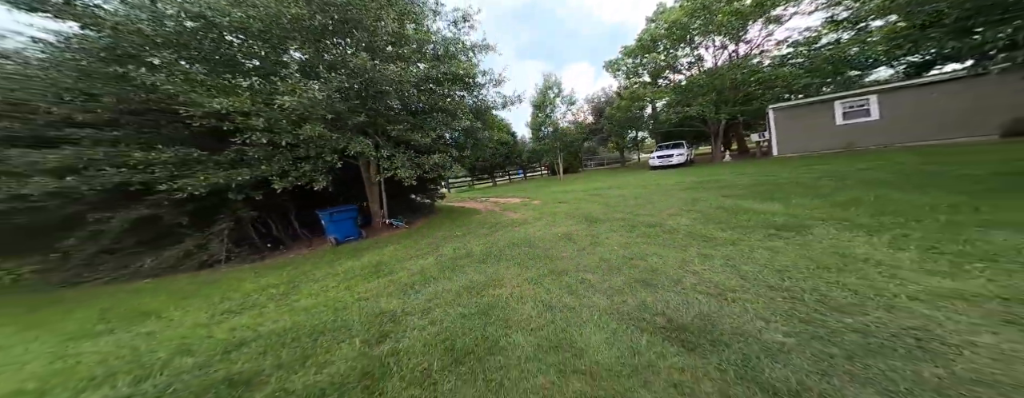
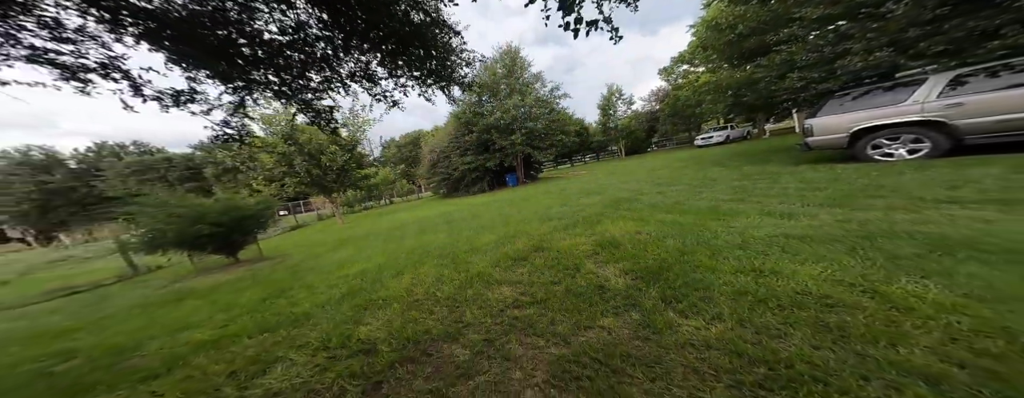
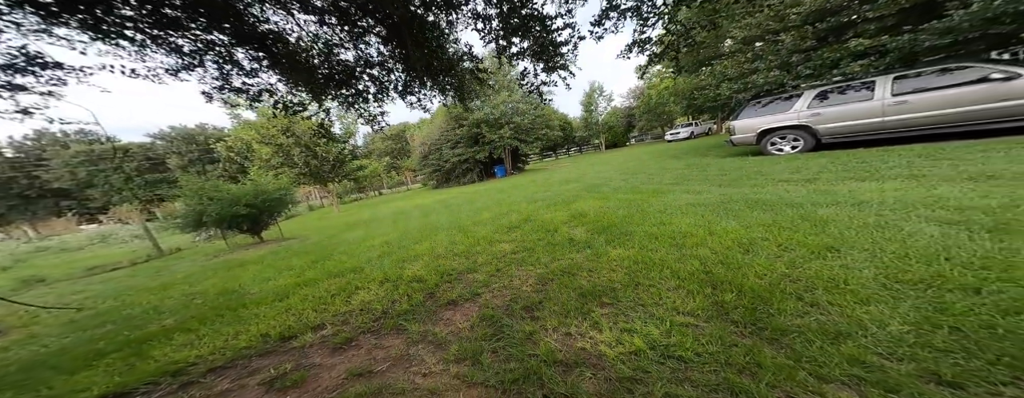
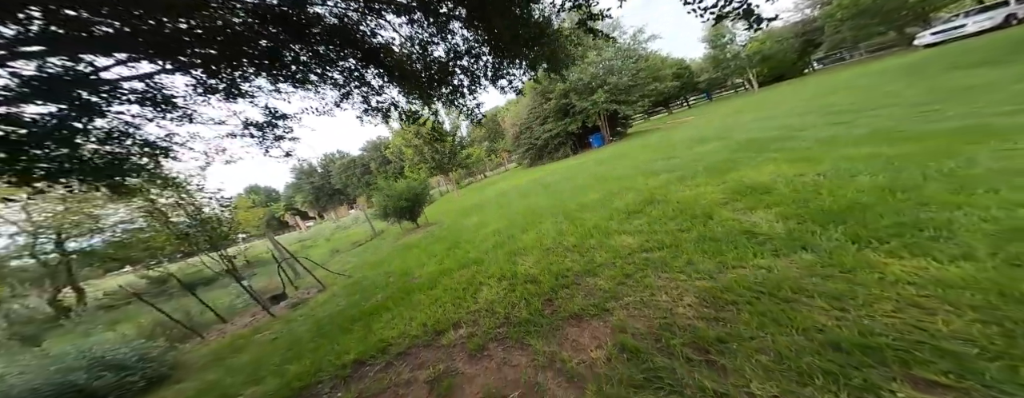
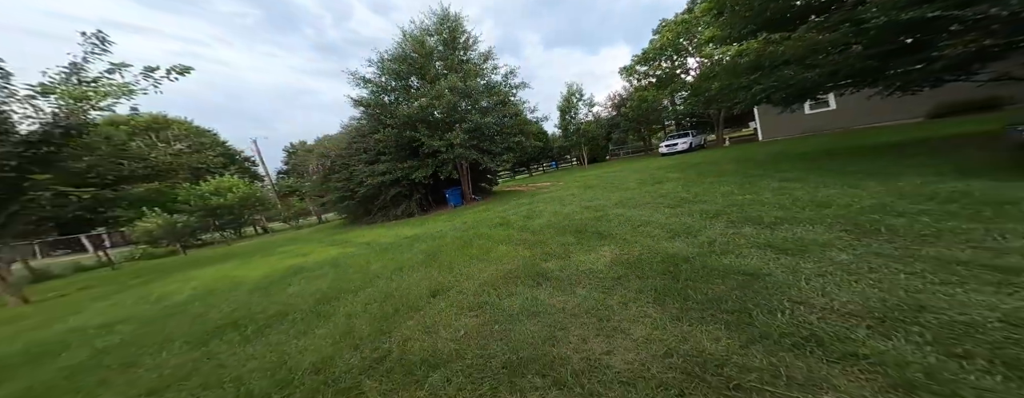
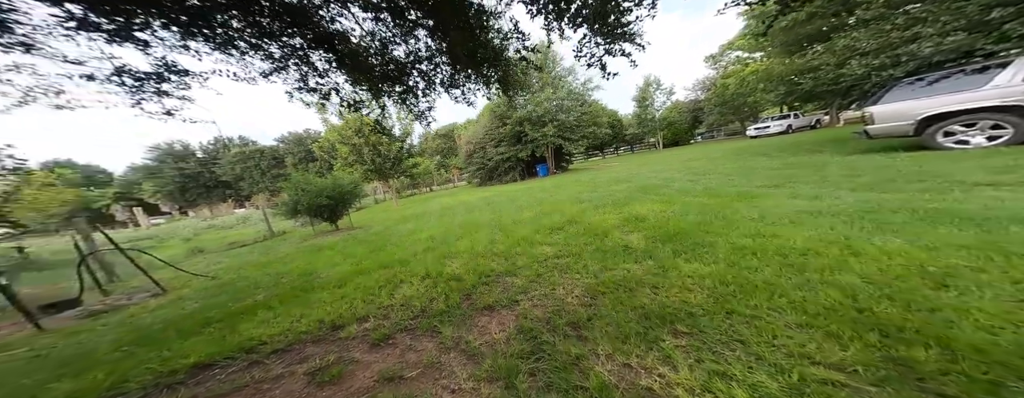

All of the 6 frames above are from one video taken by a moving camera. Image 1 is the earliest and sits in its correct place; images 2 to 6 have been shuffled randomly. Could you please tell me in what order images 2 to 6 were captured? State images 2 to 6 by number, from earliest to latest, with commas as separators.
5, 2, 3, 6, 4
